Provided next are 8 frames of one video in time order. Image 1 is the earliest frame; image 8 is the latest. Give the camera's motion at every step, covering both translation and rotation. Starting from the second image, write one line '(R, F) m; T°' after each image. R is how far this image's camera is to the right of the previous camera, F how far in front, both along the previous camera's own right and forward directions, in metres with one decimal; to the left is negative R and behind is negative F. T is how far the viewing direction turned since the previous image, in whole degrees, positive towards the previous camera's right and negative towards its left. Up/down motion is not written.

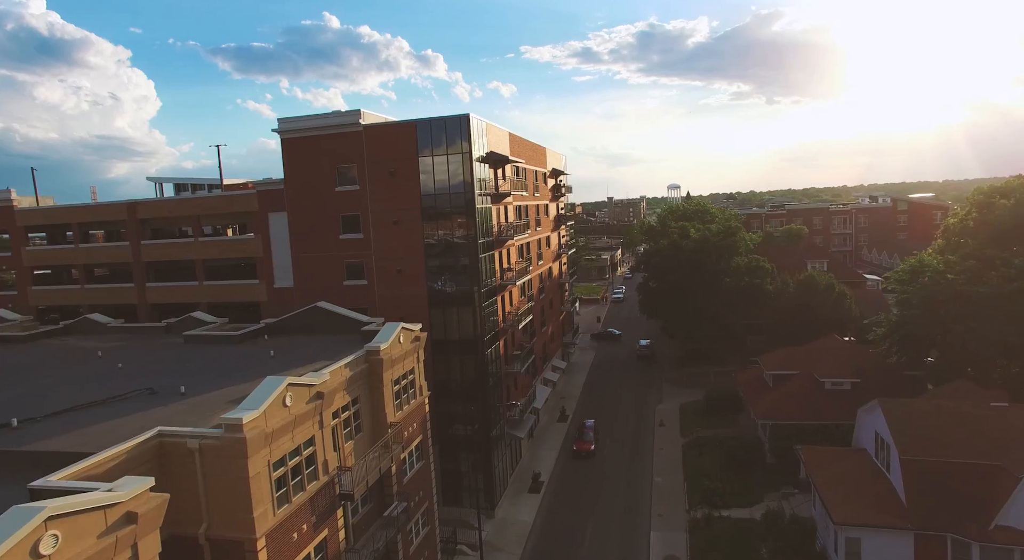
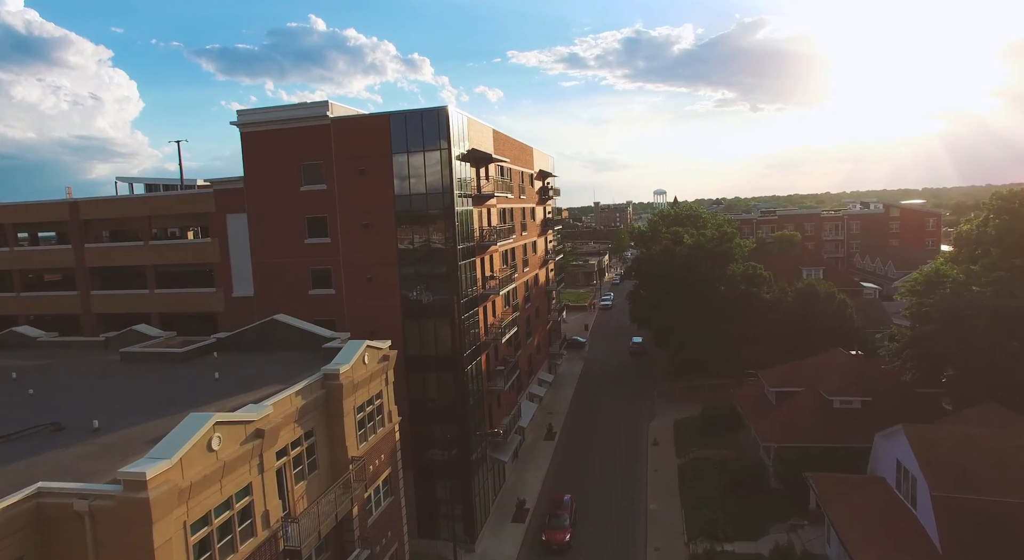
(+0.1, +2.9) m; +1°
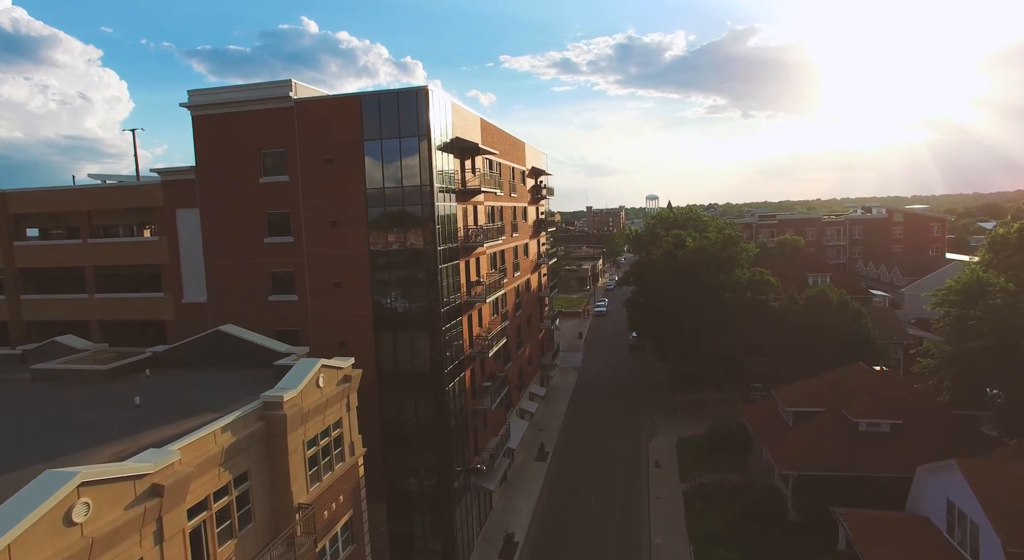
(+0.1, +3.6) m; +1°
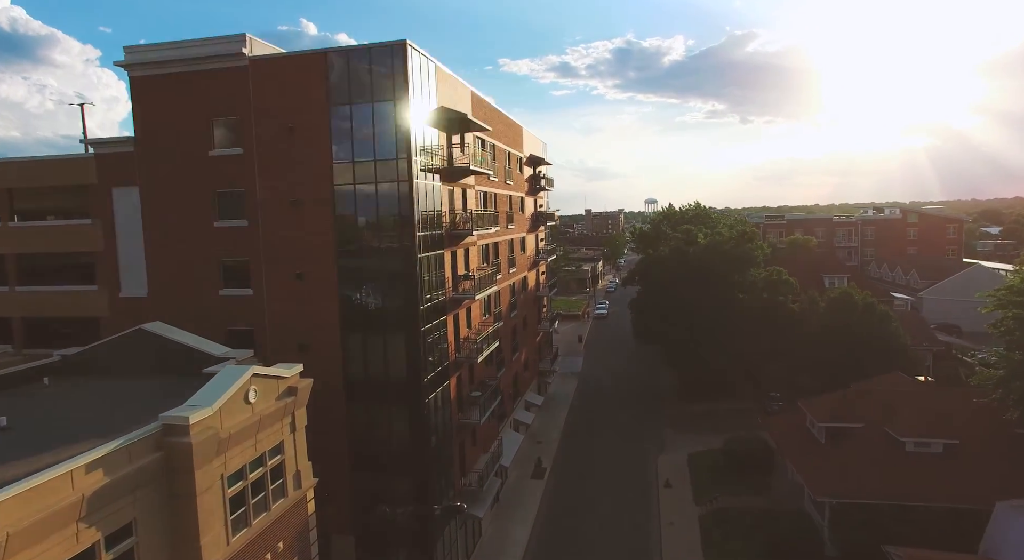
(+0.2, +3.9) m; 0°
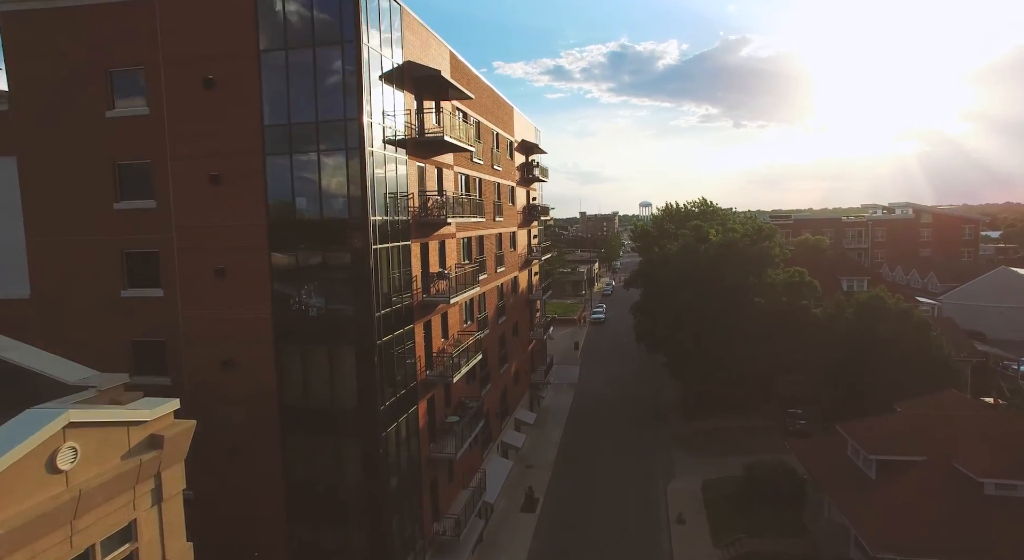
(+0.3, +4.9) m; +1°
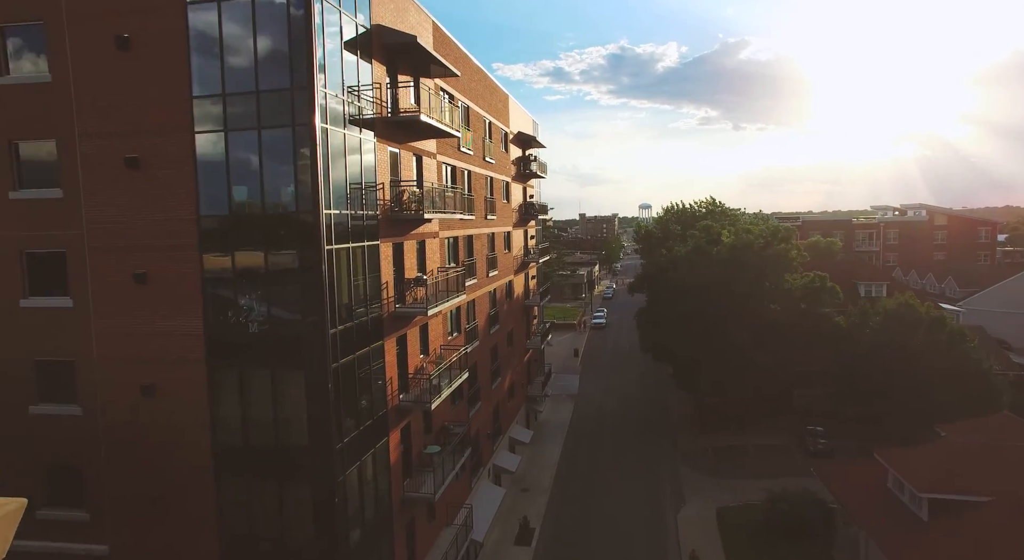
(+0.2, +3.2) m; 0°
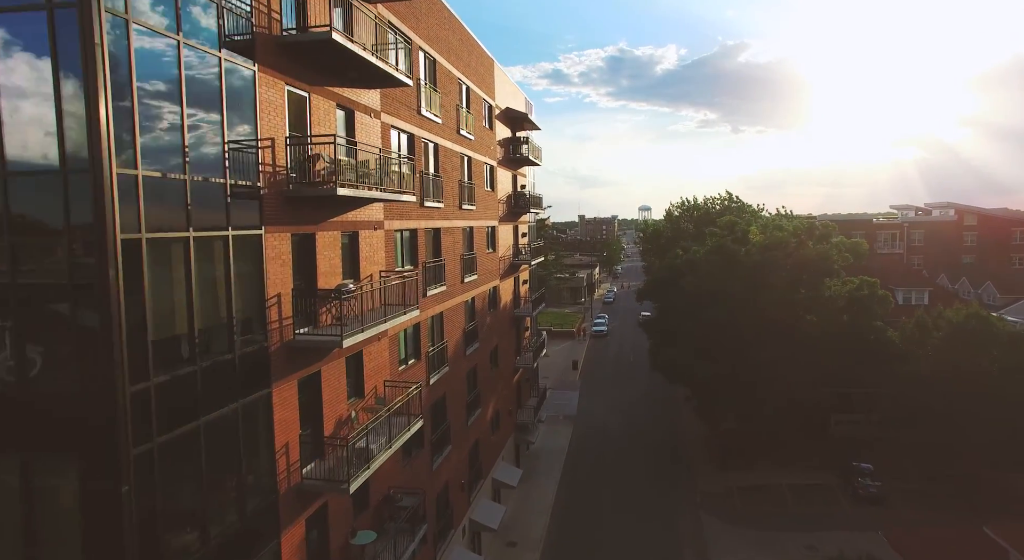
(+0.6, +6.0) m; 0°
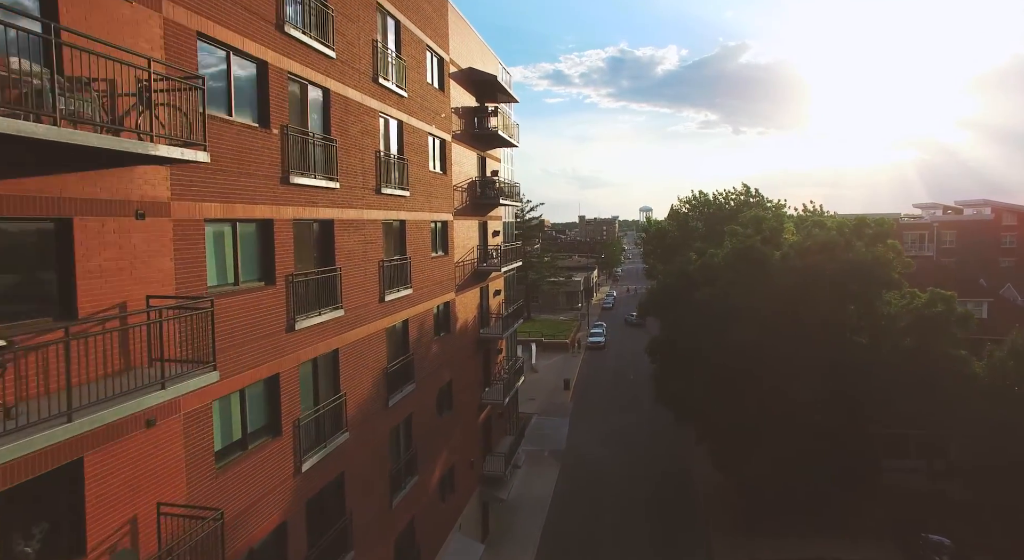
(+1.4, +6.9) m; 0°
